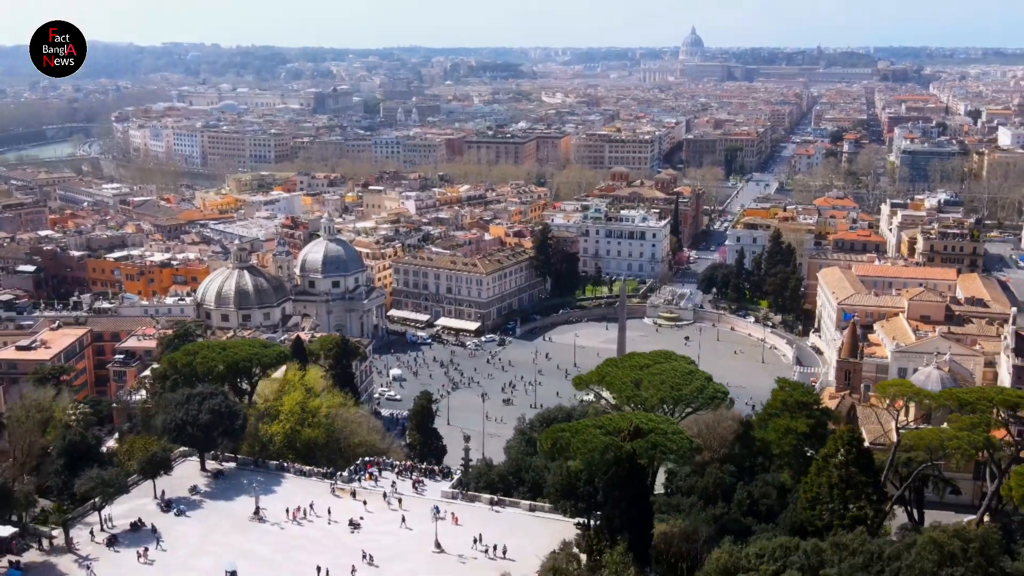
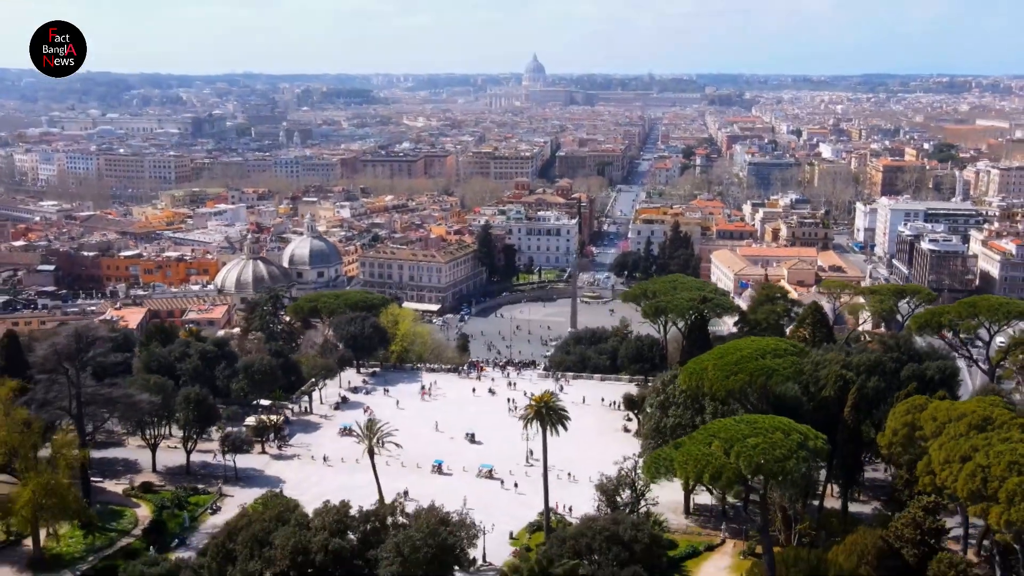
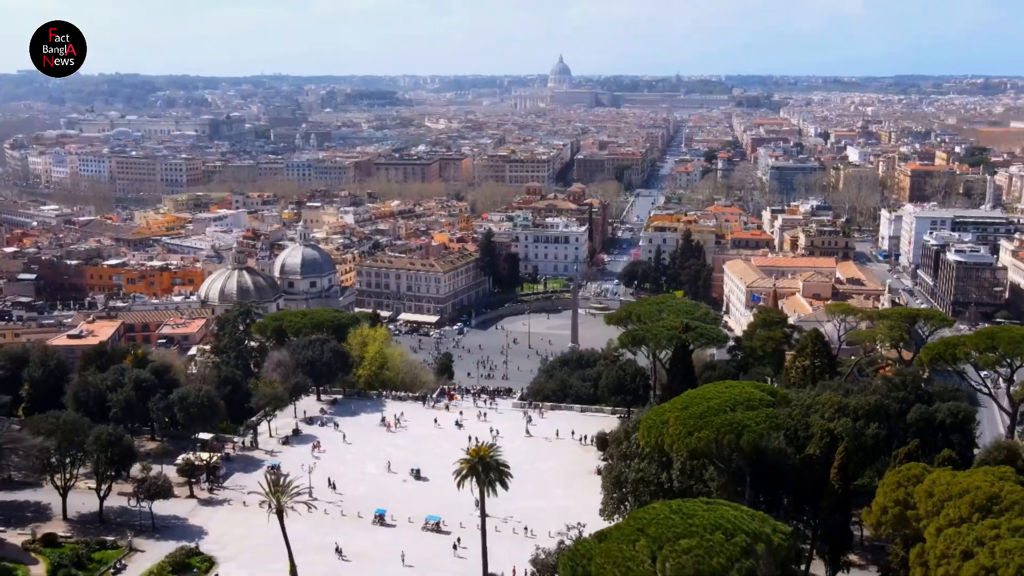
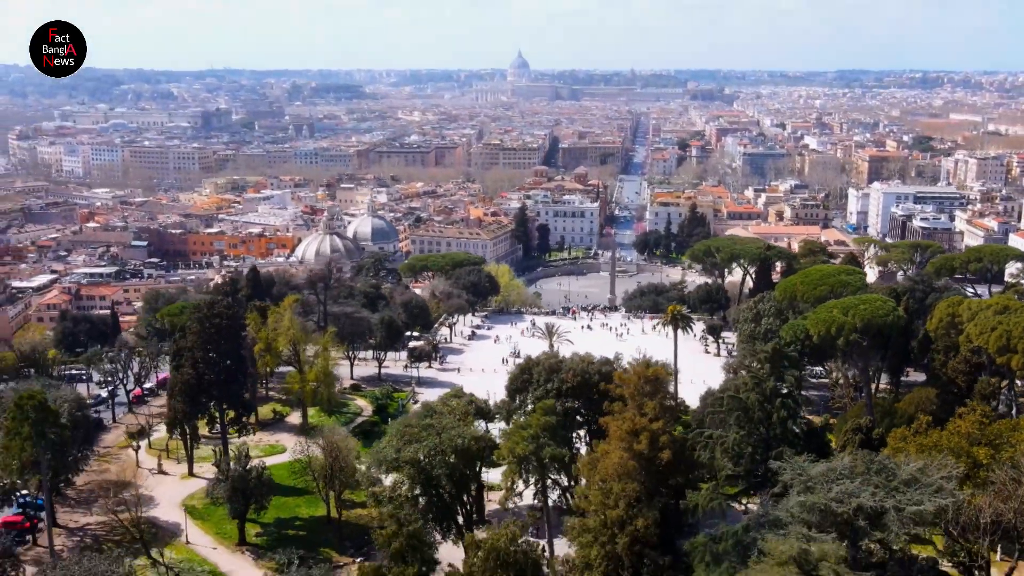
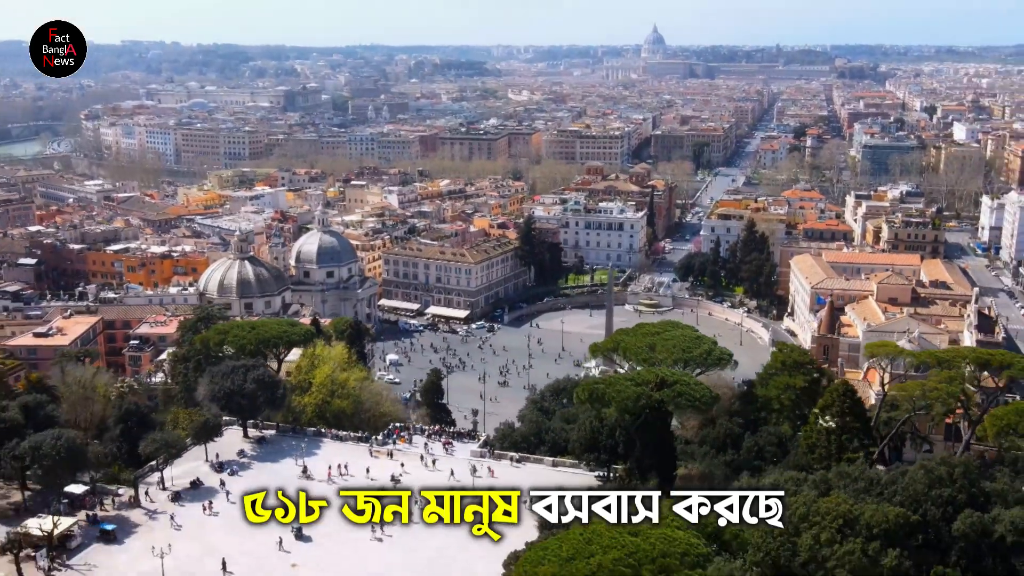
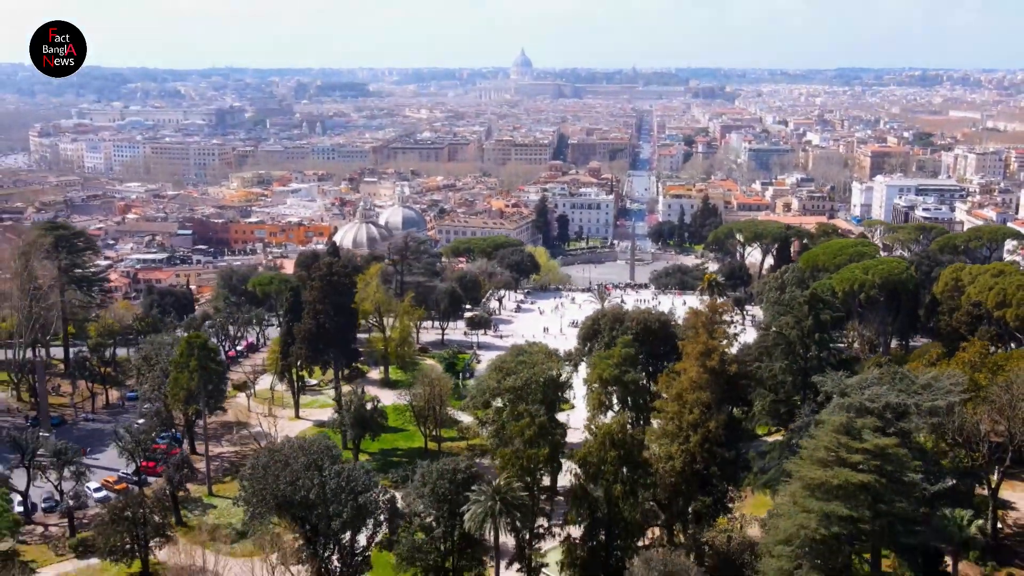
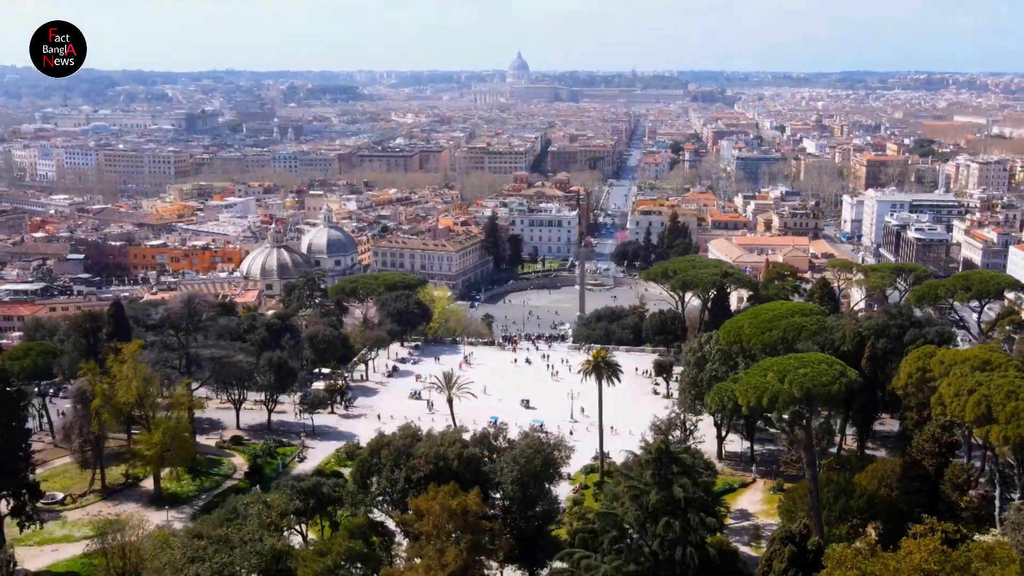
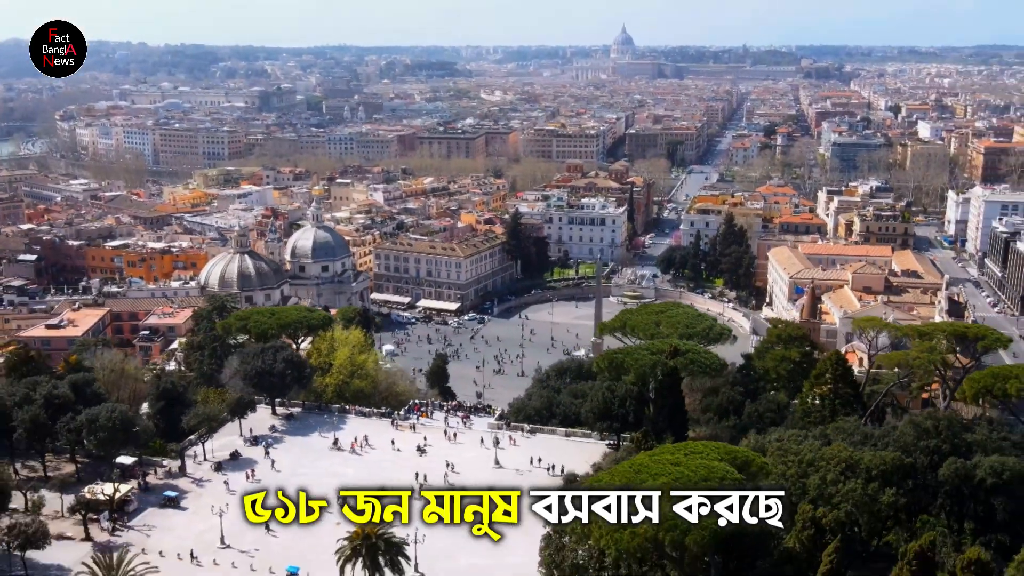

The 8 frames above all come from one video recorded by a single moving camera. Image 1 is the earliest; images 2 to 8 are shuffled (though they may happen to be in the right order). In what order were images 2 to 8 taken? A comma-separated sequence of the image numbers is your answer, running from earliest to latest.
5, 8, 3, 2, 7, 4, 6
